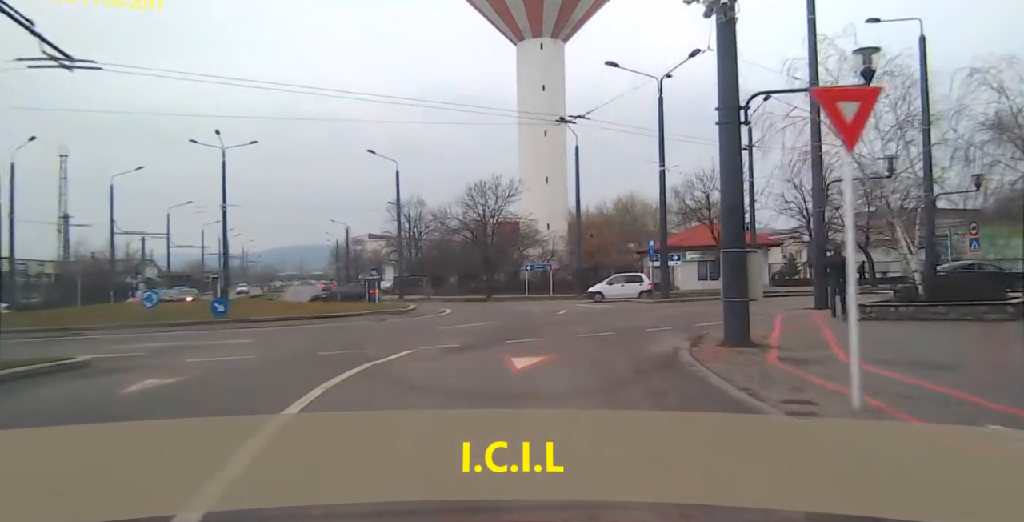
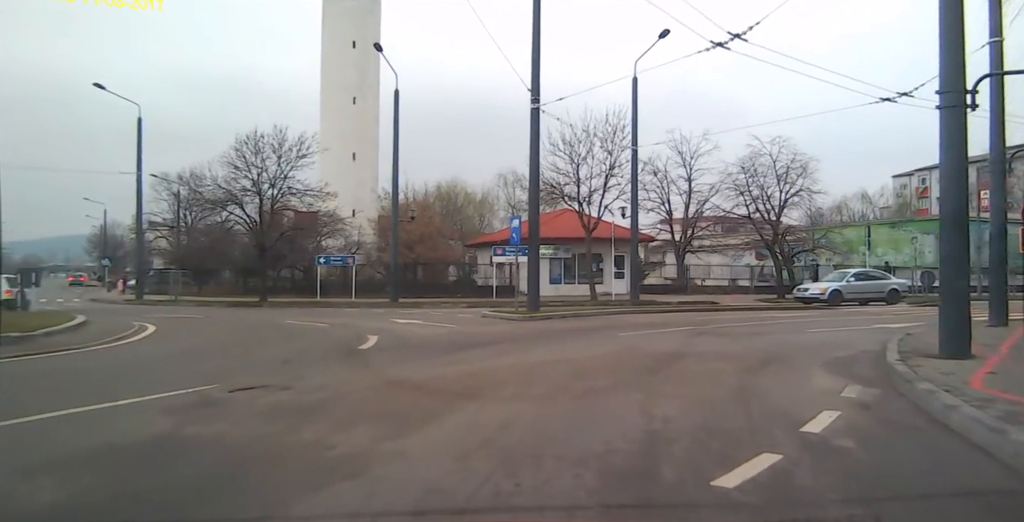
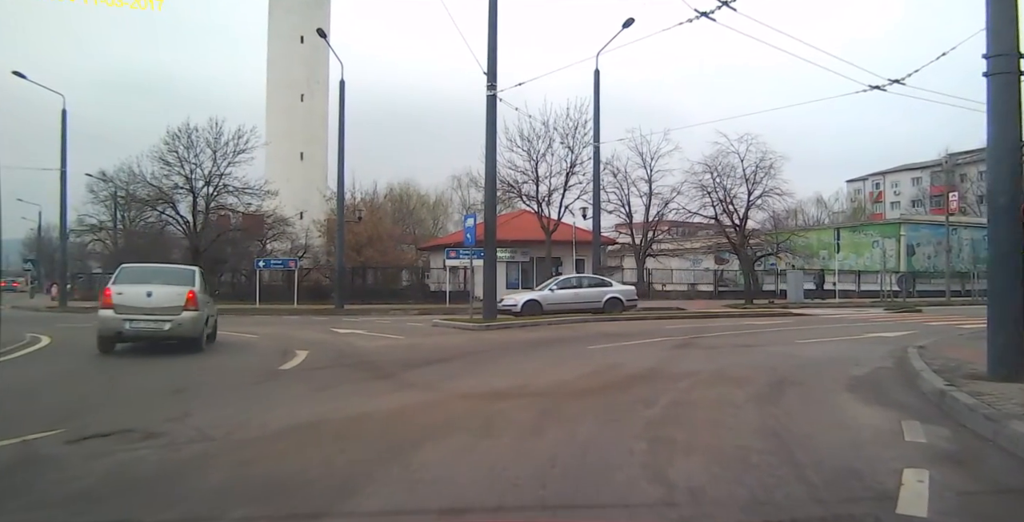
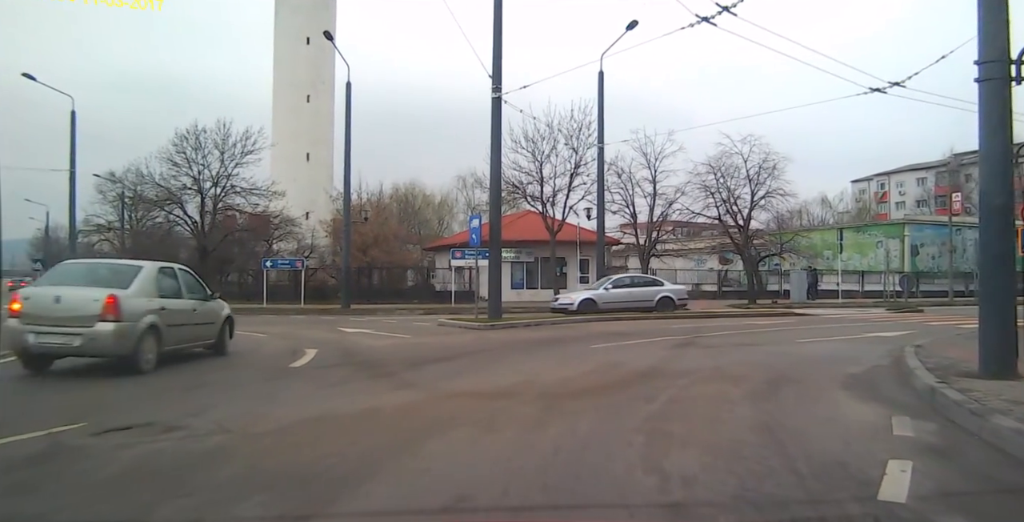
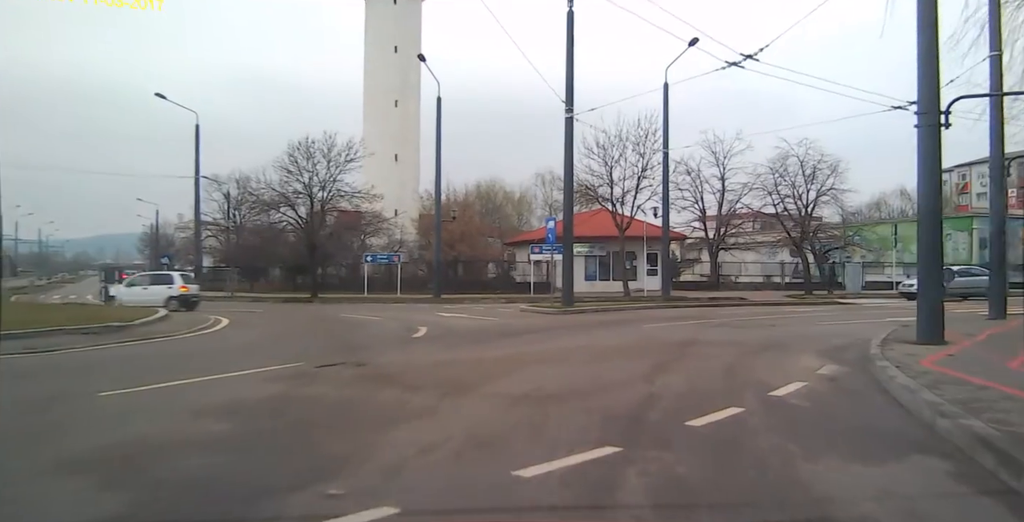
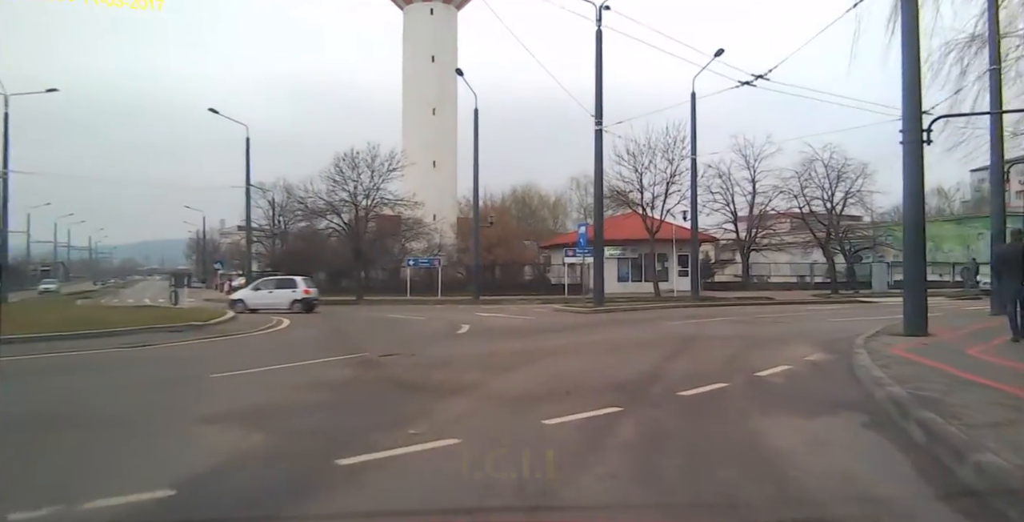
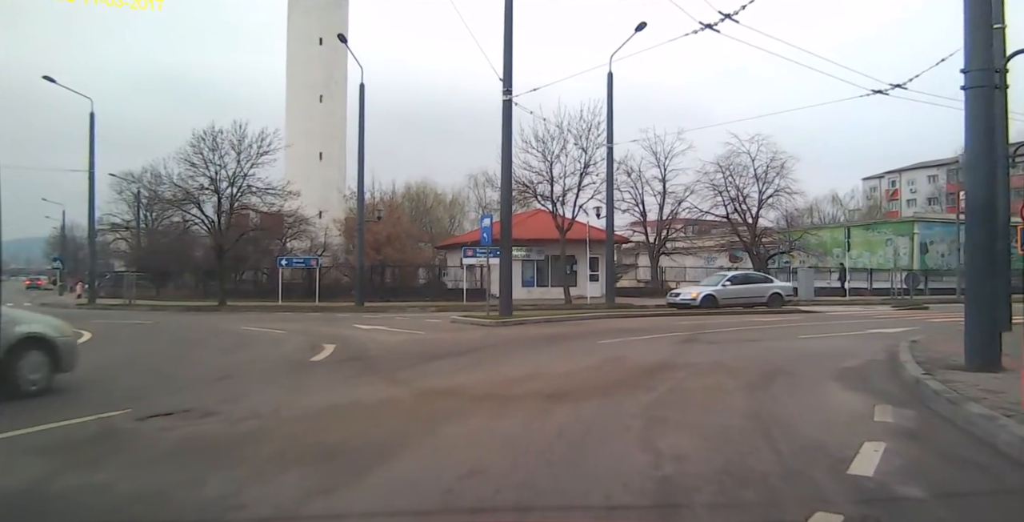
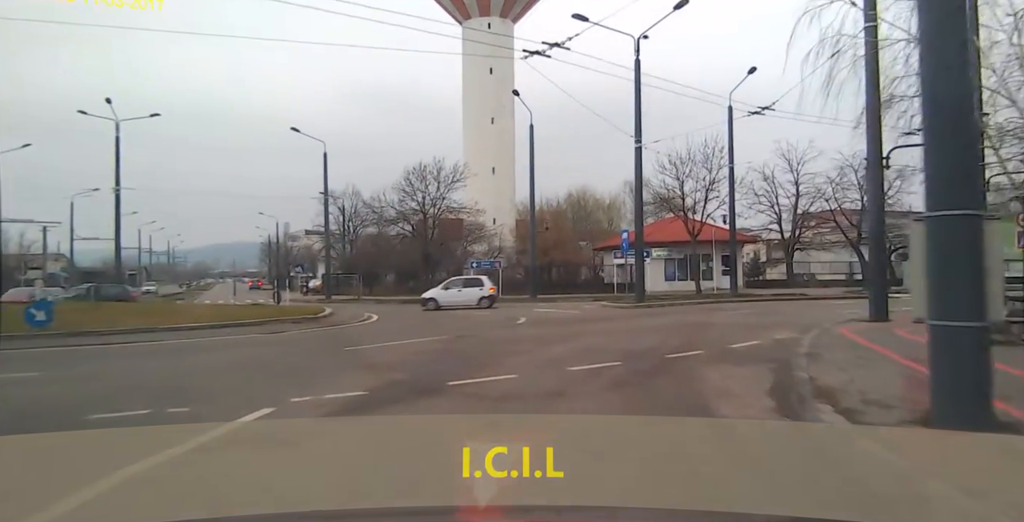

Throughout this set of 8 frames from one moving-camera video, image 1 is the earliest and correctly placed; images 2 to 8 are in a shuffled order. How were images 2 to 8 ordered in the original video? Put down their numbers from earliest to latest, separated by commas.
8, 6, 5, 2, 7, 4, 3
